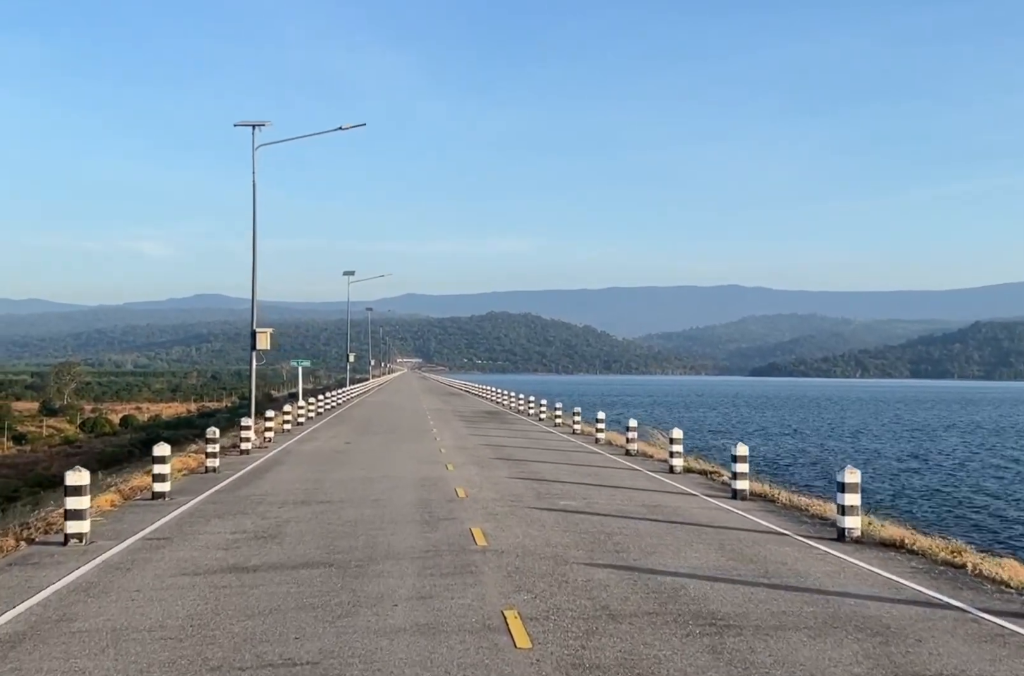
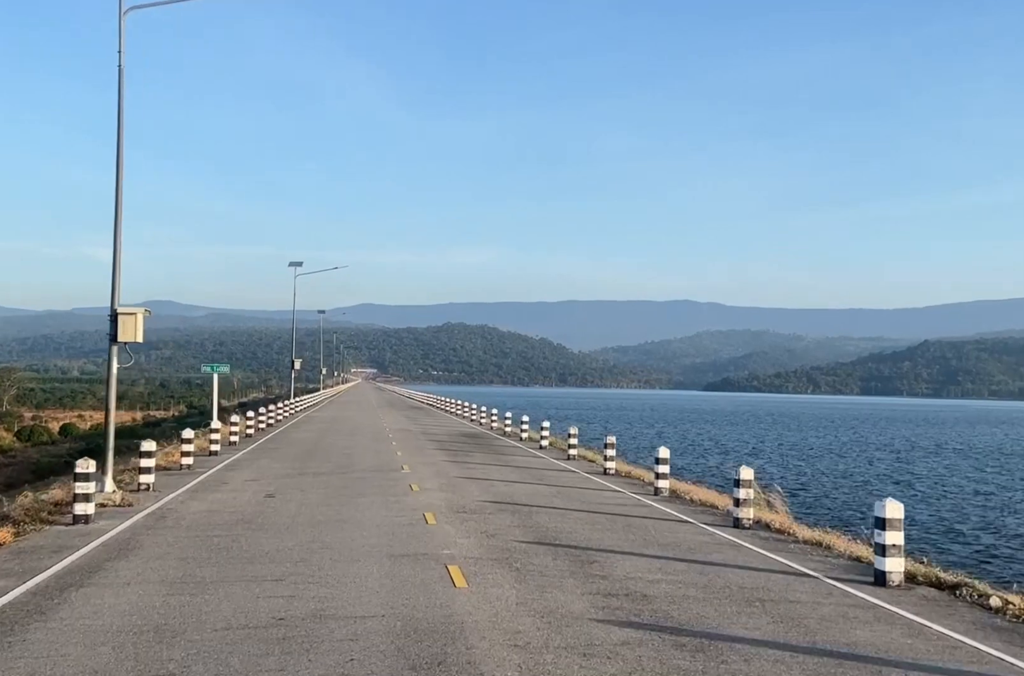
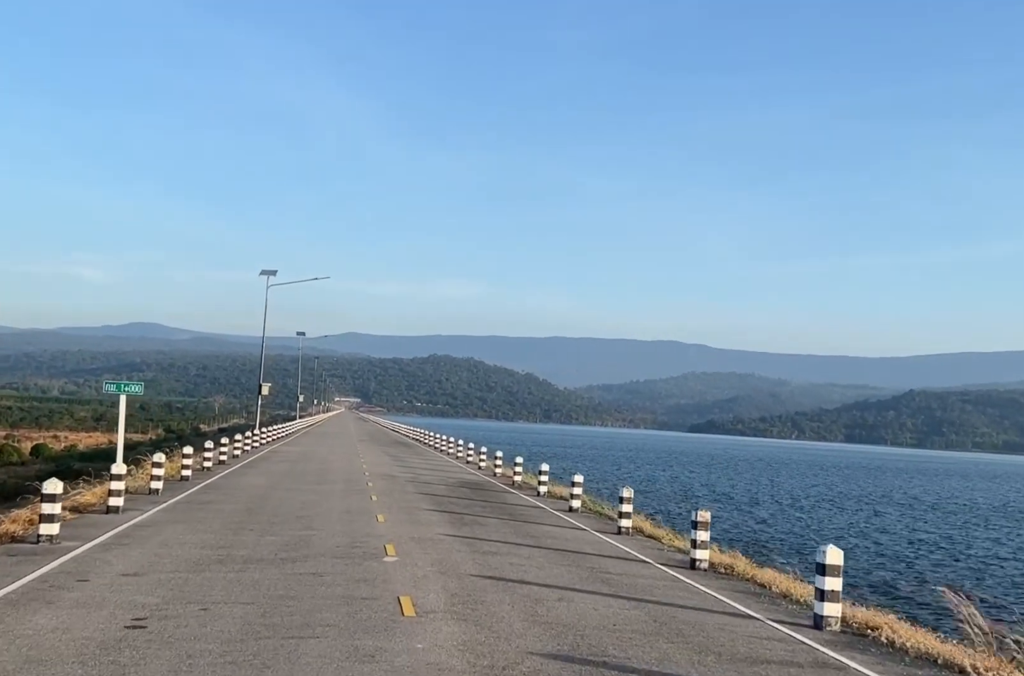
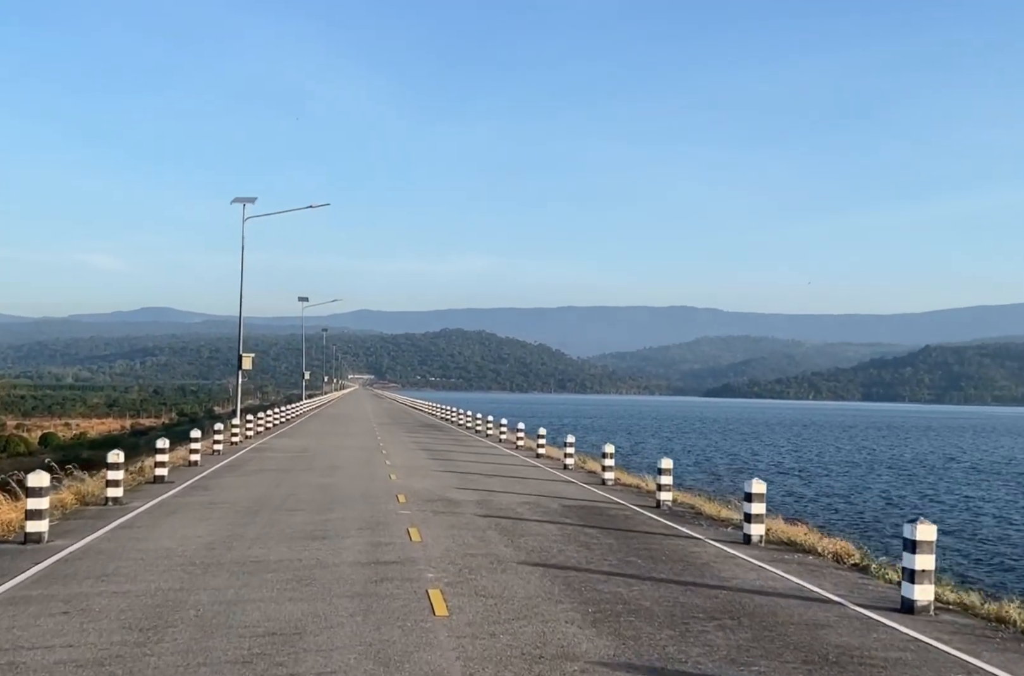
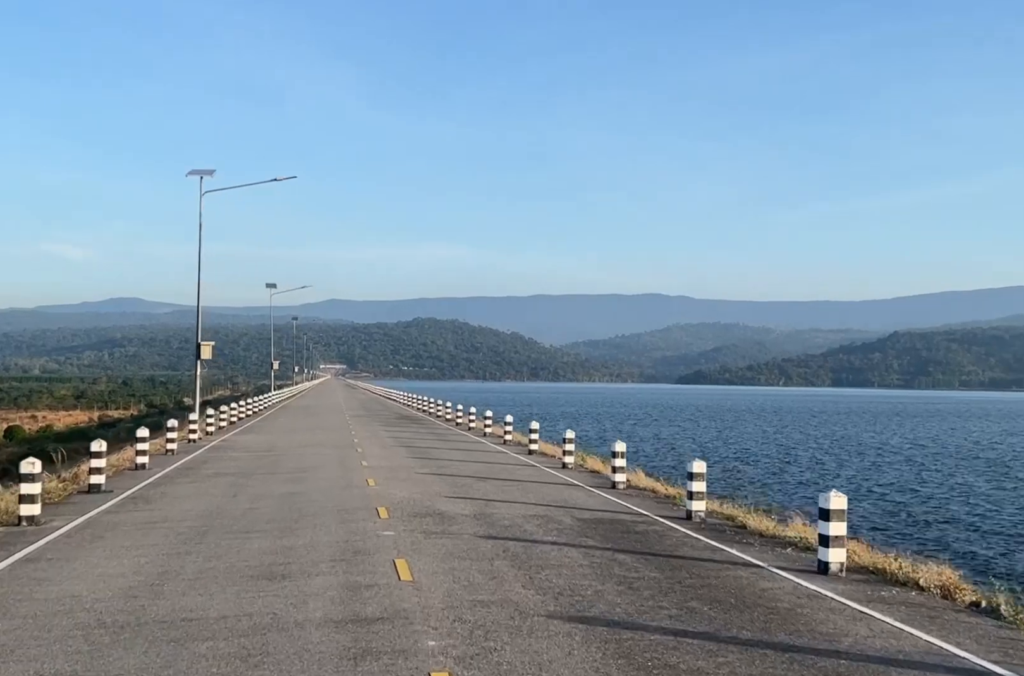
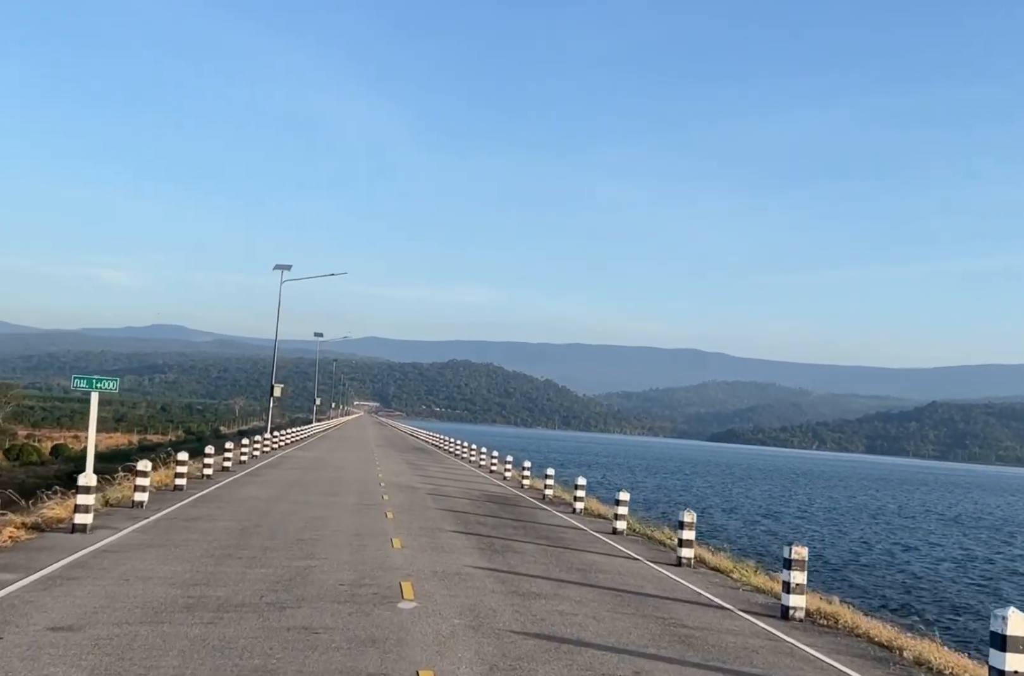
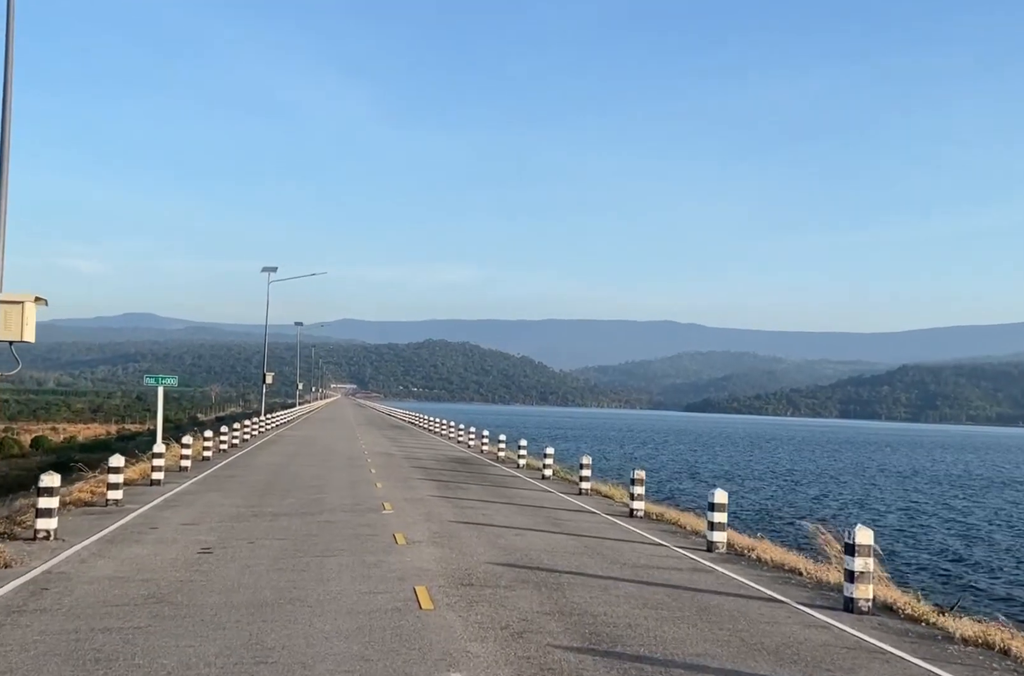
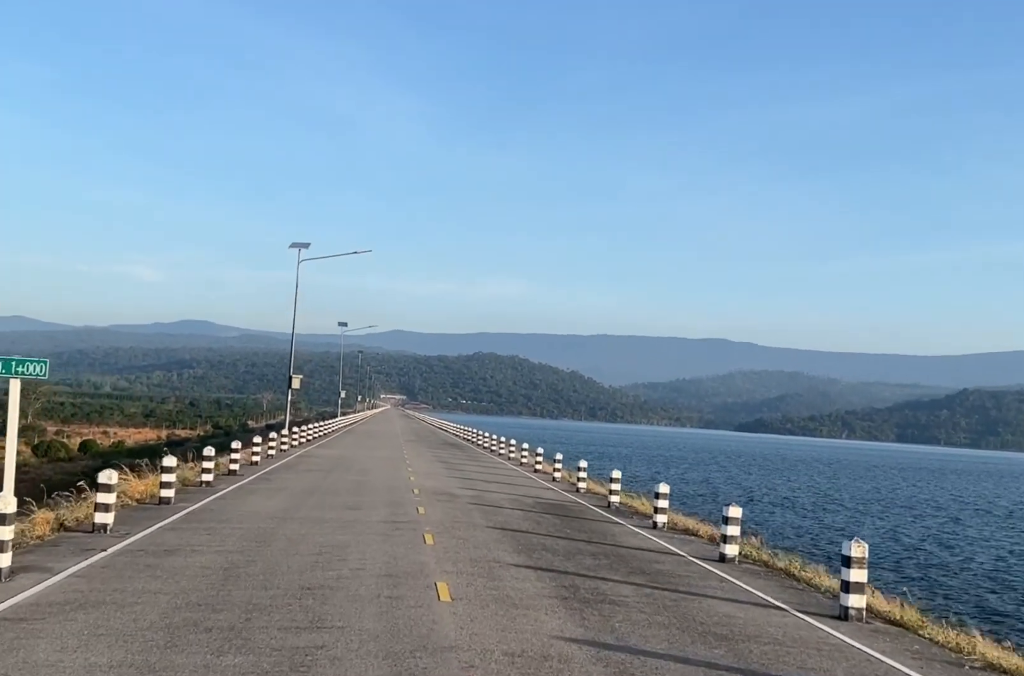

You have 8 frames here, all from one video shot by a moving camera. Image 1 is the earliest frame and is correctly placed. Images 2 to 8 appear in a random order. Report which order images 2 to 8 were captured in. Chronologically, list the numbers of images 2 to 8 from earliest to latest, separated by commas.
2, 7, 3, 6, 8, 4, 5
